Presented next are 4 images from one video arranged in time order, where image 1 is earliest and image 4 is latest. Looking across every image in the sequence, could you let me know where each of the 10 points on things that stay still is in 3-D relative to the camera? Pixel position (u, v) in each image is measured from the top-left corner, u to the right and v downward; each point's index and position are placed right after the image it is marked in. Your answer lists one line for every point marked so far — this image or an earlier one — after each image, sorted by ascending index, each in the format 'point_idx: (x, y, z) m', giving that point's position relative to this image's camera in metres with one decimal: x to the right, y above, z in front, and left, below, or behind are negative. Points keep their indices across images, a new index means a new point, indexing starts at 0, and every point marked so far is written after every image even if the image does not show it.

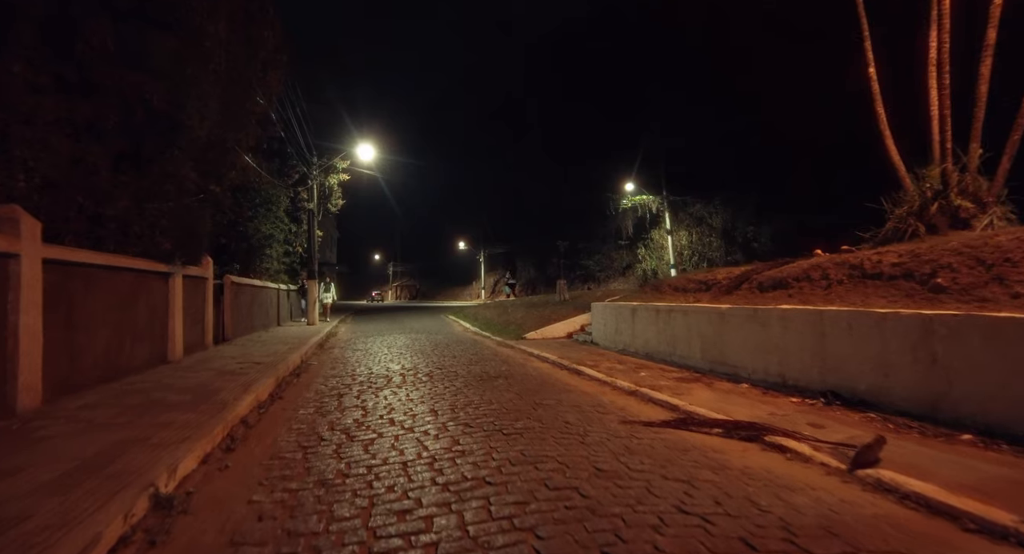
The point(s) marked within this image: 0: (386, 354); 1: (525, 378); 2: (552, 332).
0: (-3.6, -2.2, +12.5) m
1: (+0.3, -2.0, +8.5) m
2: (+1.4, -1.9, +15.1) m
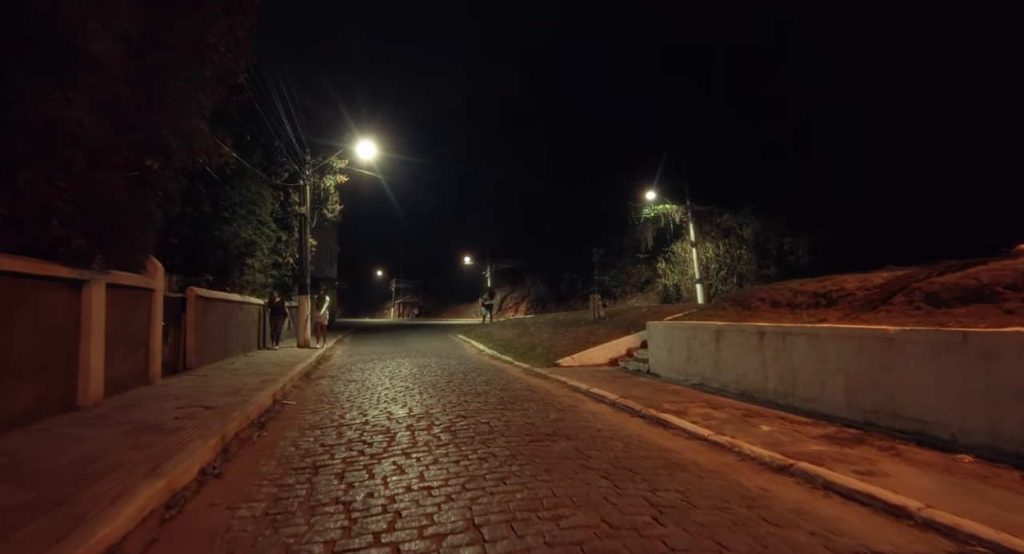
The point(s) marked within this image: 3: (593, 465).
0: (-2.8, -2.5, +9.7) m
1: (+1.1, -2.1, +5.7) m
2: (+2.2, -2.3, +12.2) m
3: (+0.9, -2.0, +4.7) m
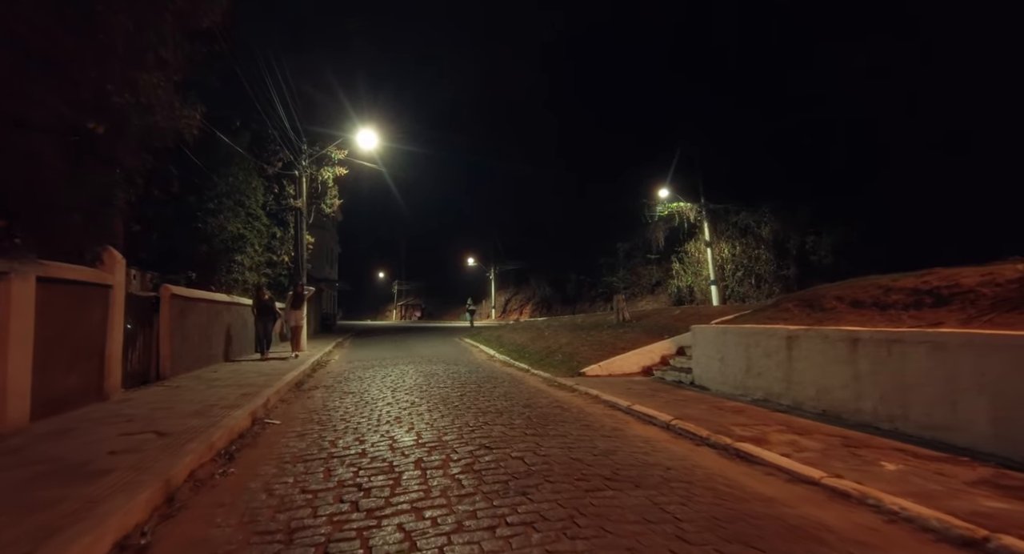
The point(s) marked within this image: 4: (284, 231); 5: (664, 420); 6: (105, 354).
0: (-2.3, -2.4, +8.2) m
1: (+1.6, -2.0, +4.2) m
2: (+2.7, -2.2, +10.7) m
3: (+1.3, -1.9, +3.3) m
4: (-9.9, +2.0, +19.0) m
5: (+2.3, -2.2, +6.7) m
6: (-6.9, -1.3, +7.4) m
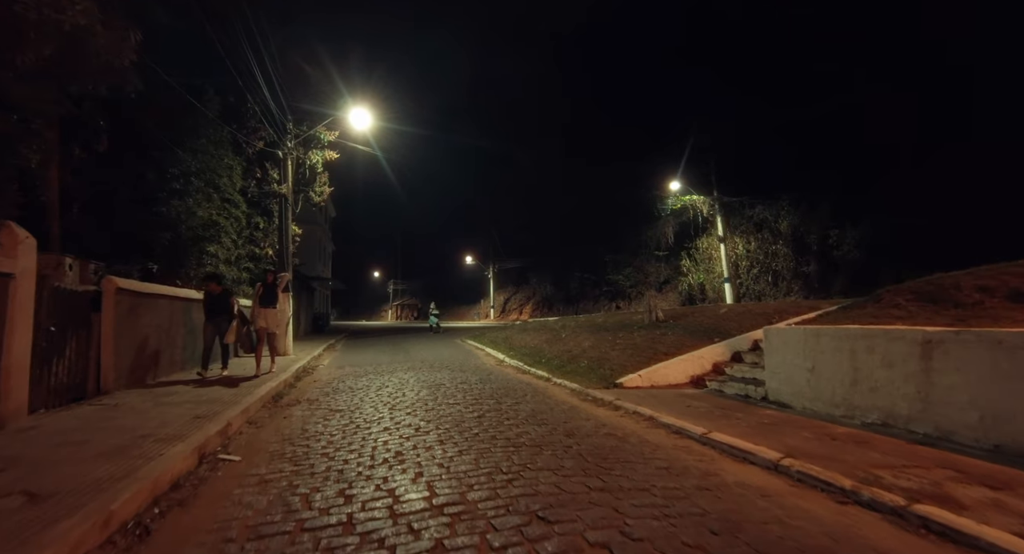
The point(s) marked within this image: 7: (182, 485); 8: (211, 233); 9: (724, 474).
0: (-1.8, -2.2, +6.3) m
1: (+2.1, -1.8, +2.4) m
2: (+3.2, -2.0, +8.9) m
3: (+1.9, -1.7, +1.4) m
4: (-9.6, +2.2, +17.1) m
5: (+2.8, -2.0, +4.9) m
6: (-6.4, -1.1, +5.5) m
7: (-3.4, -2.1, +4.6) m
8: (-8.4, +1.2, +12.1) m
9: (+2.2, -2.0, +4.7) m
